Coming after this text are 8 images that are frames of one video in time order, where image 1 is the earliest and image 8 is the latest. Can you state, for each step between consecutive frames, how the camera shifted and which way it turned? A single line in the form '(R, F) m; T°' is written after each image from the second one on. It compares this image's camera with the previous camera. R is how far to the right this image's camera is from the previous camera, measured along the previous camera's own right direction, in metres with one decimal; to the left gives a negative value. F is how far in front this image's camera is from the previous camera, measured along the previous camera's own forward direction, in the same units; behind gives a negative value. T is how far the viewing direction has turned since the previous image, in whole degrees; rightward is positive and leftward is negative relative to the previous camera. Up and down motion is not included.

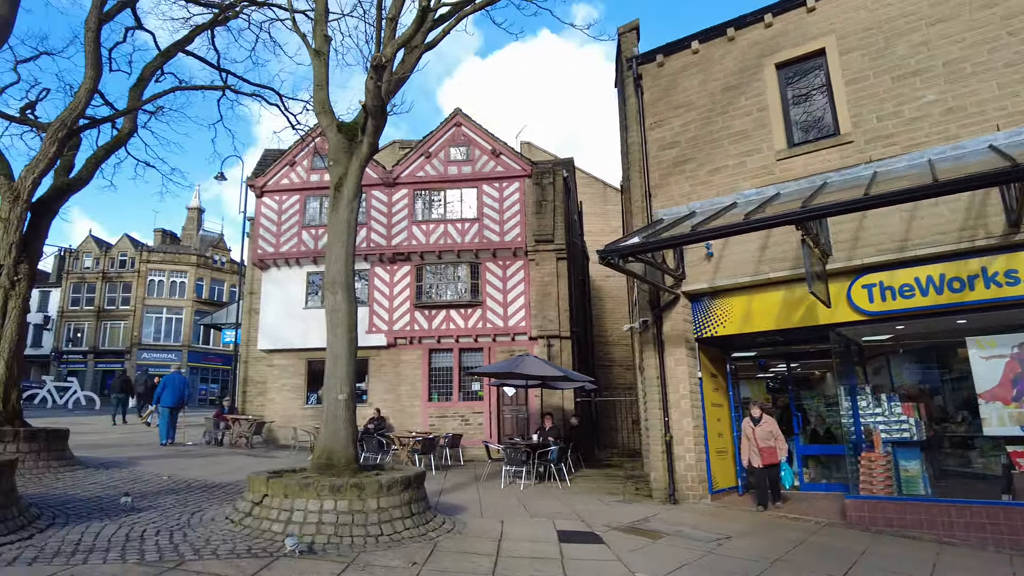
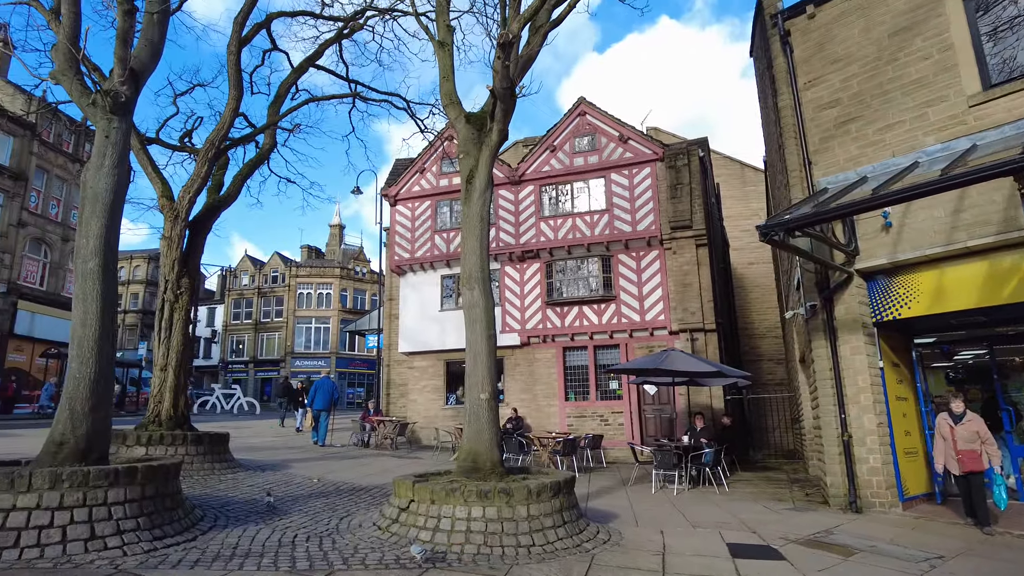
(-0.2, +0.6) m; -11°
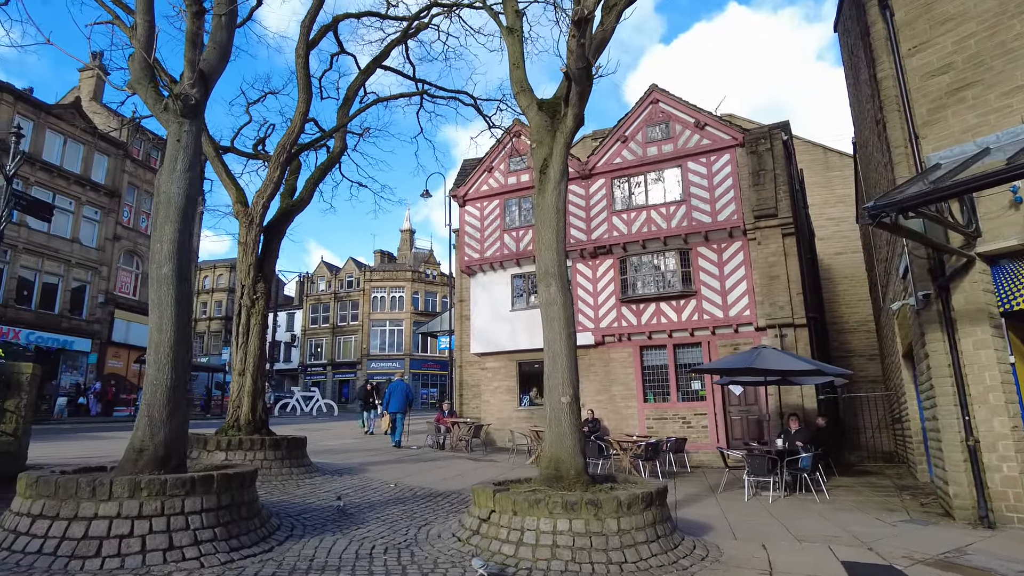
(-0.1, +0.4) m; -6°
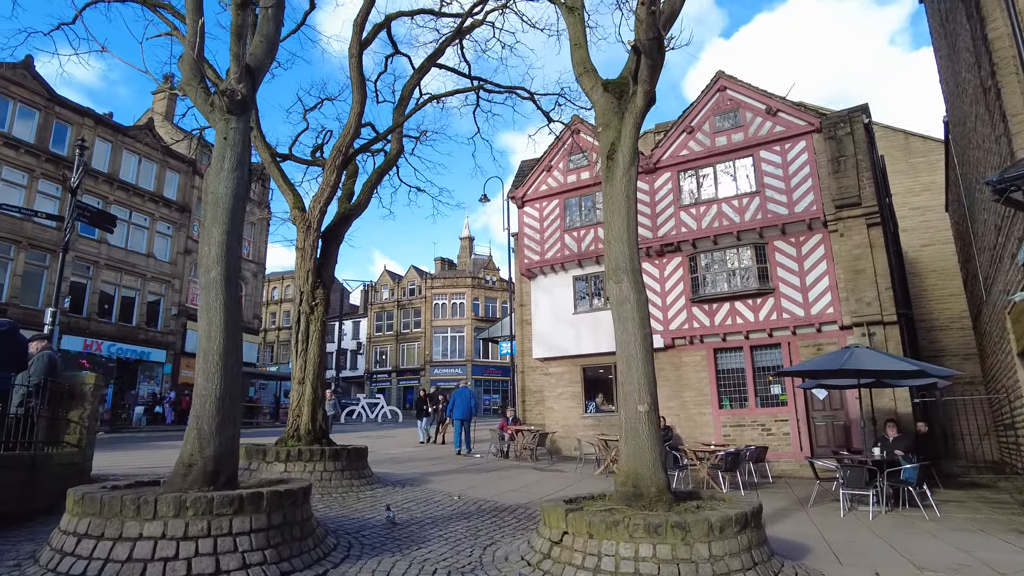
(-0.1, +0.6) m; -5°
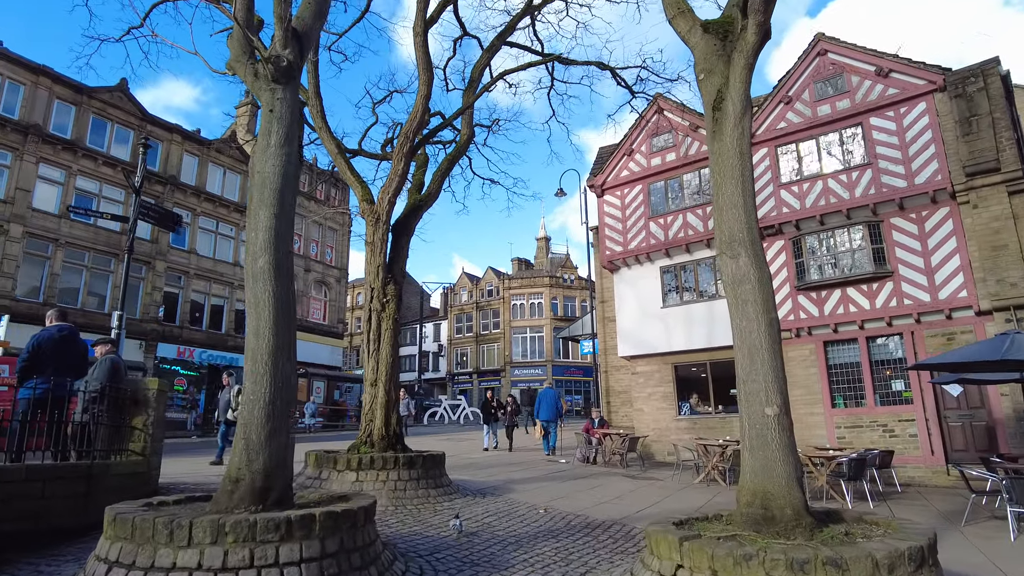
(-0.1, +0.9) m; -7°
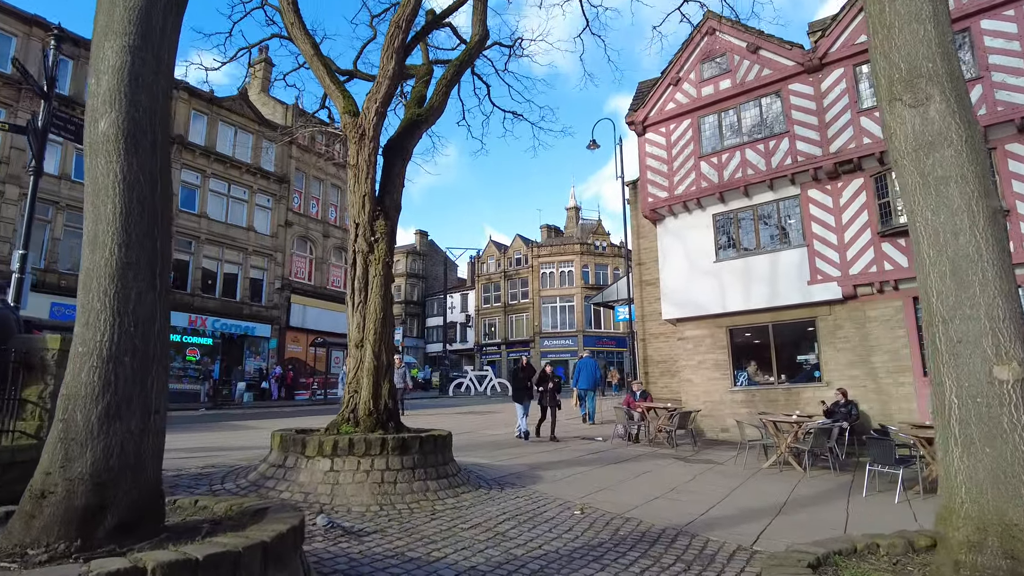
(+0.1, +2.1) m; -3°
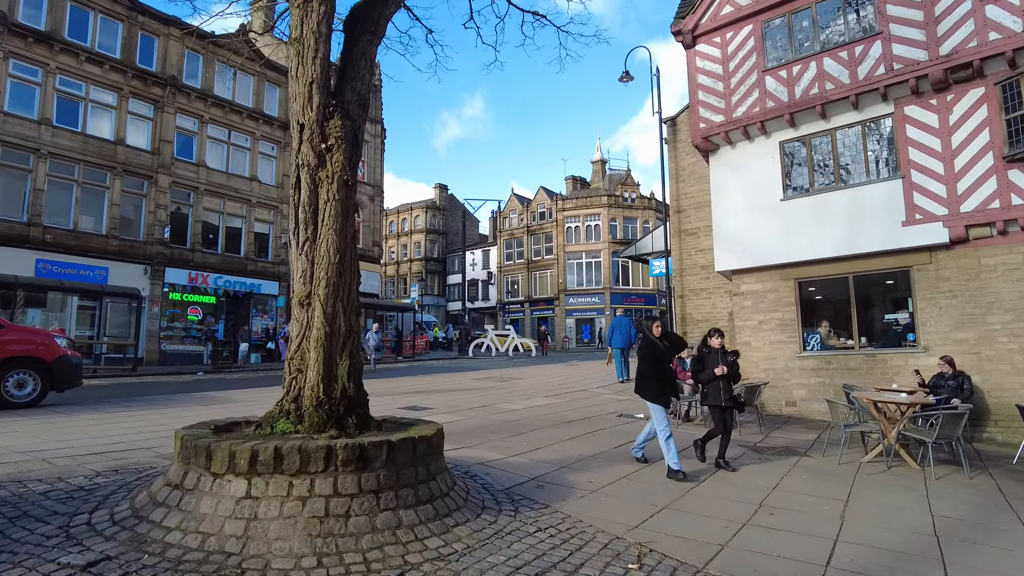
(0.0, +2.3) m; -2°
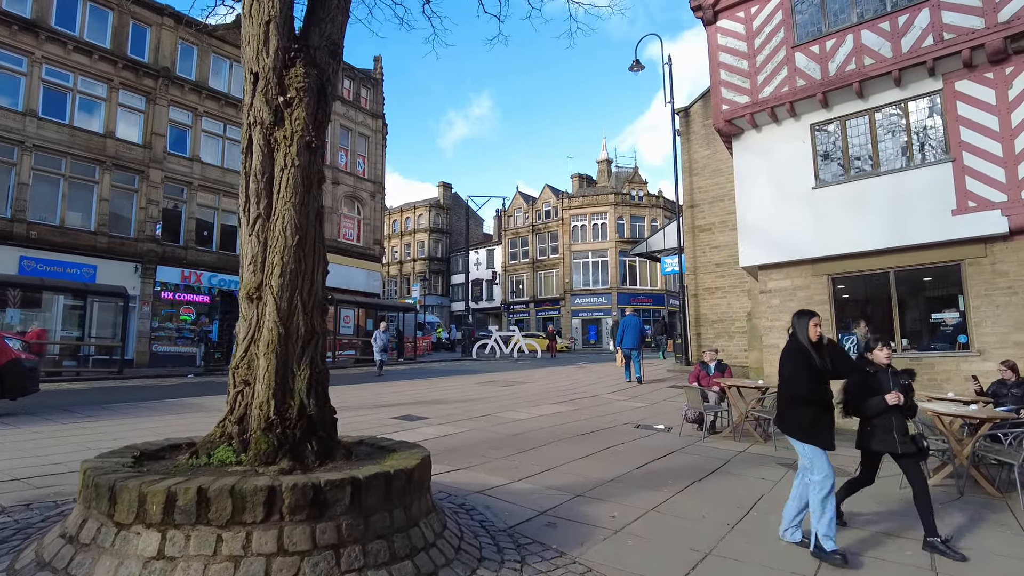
(0.0, +1.0) m; 0°
